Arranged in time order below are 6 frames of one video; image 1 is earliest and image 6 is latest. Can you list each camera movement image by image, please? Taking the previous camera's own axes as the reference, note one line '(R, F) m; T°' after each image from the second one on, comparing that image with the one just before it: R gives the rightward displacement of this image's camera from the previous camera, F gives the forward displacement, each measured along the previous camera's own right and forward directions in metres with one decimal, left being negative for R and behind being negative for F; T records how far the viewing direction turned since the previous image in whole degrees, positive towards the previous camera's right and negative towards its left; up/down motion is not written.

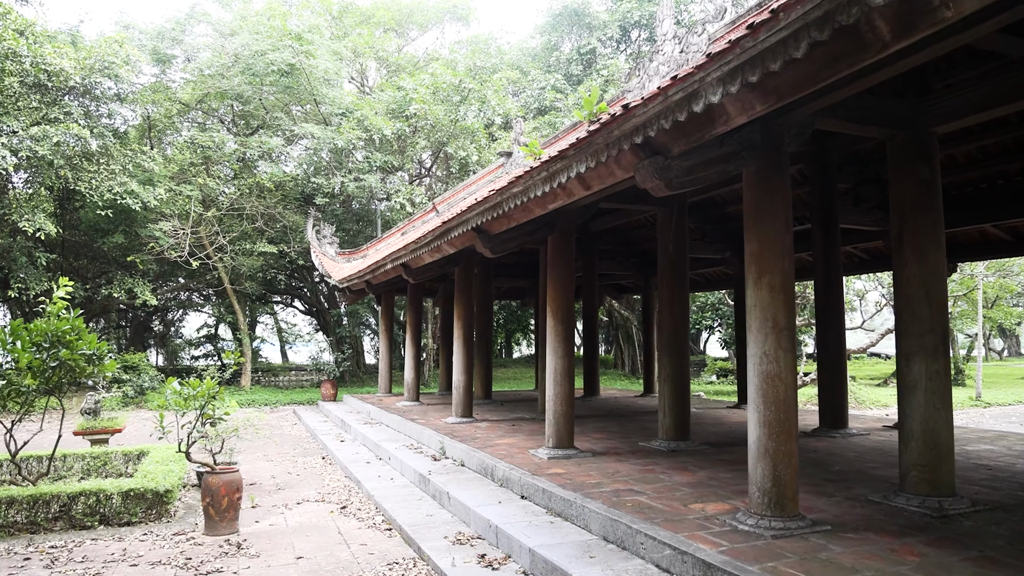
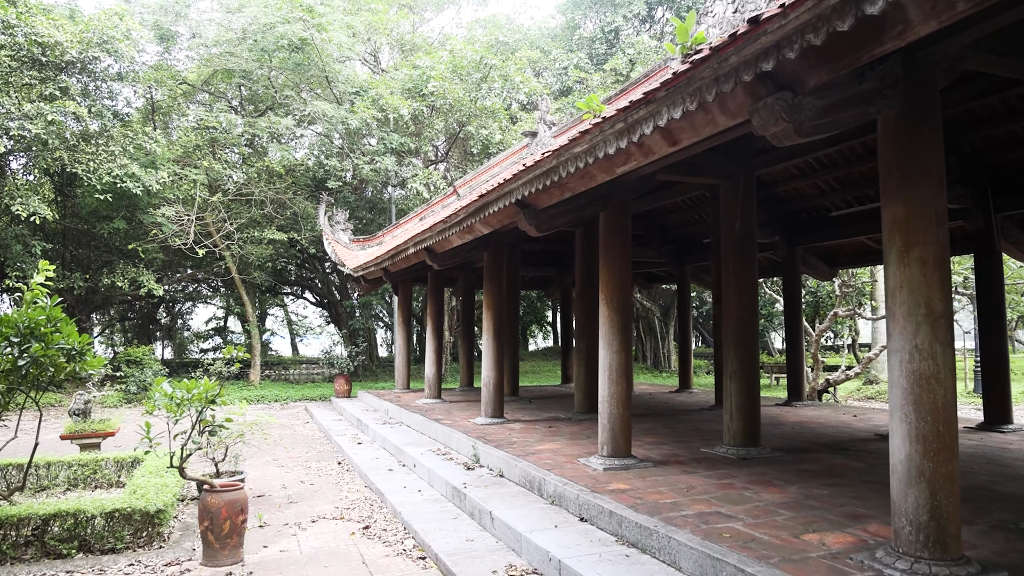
(-0.3, +0.8) m; -1°
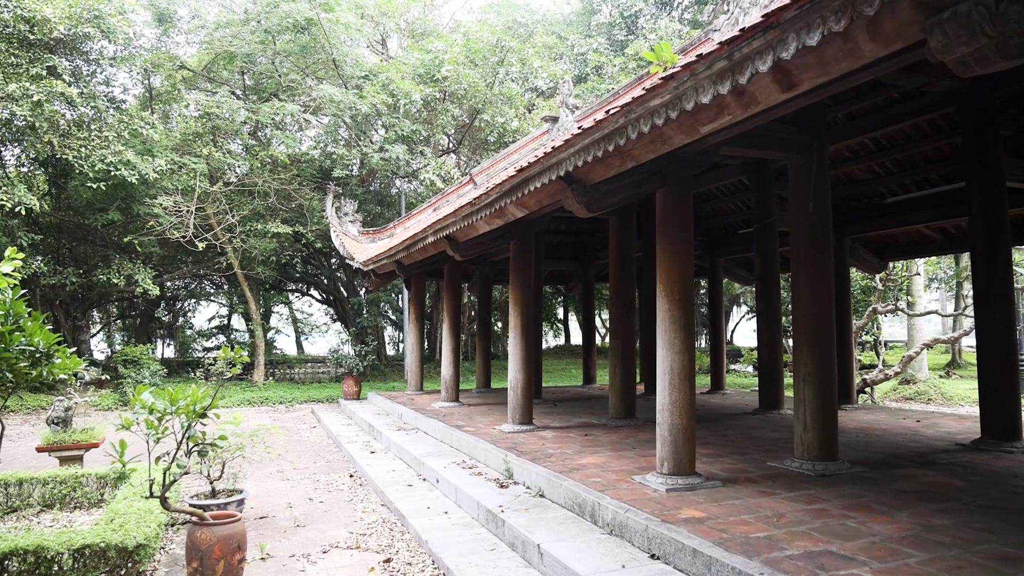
(-0.2, +0.8) m; 0°
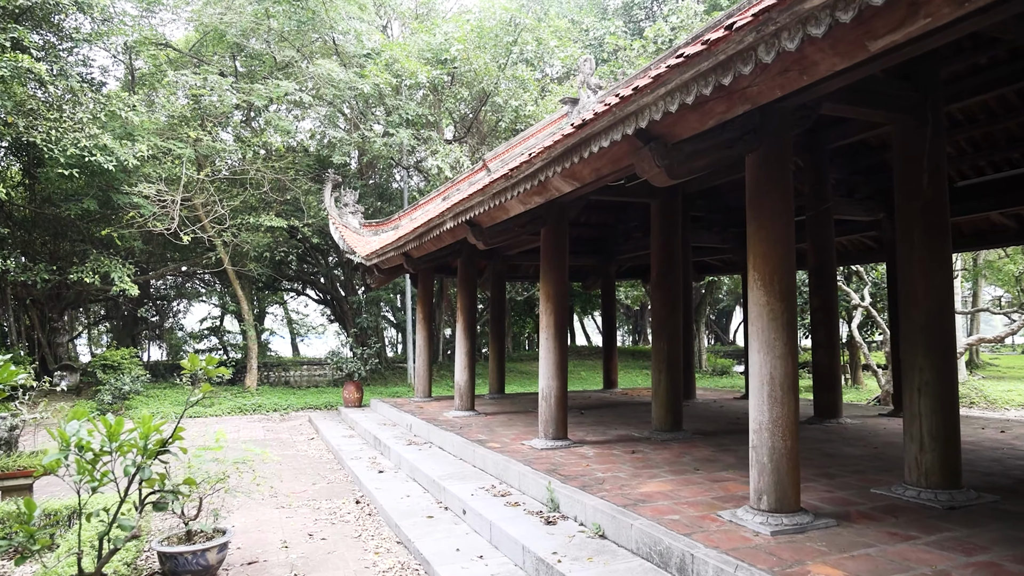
(-0.3, +1.0) m; 0°
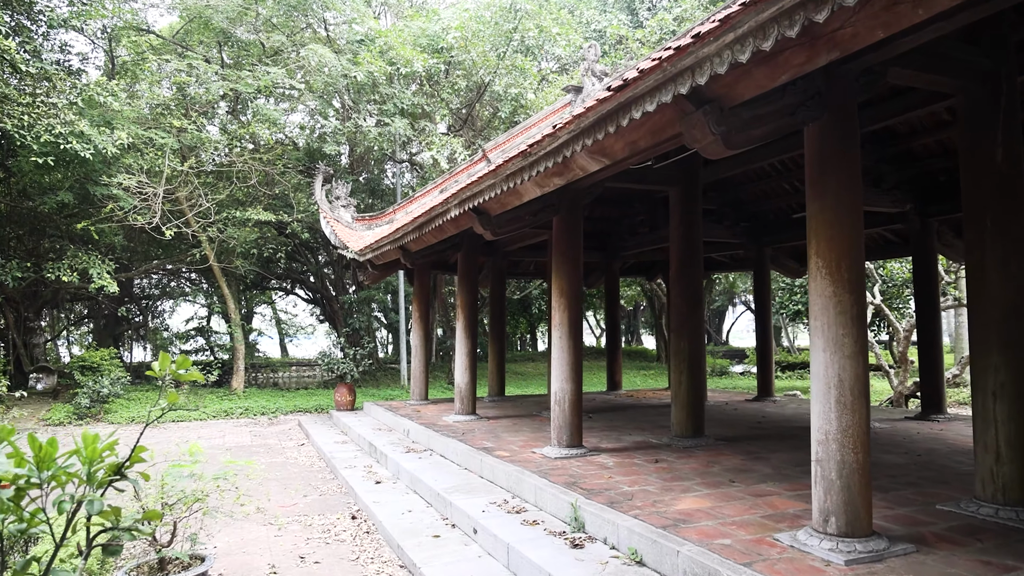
(-0.1, +0.5) m; +1°
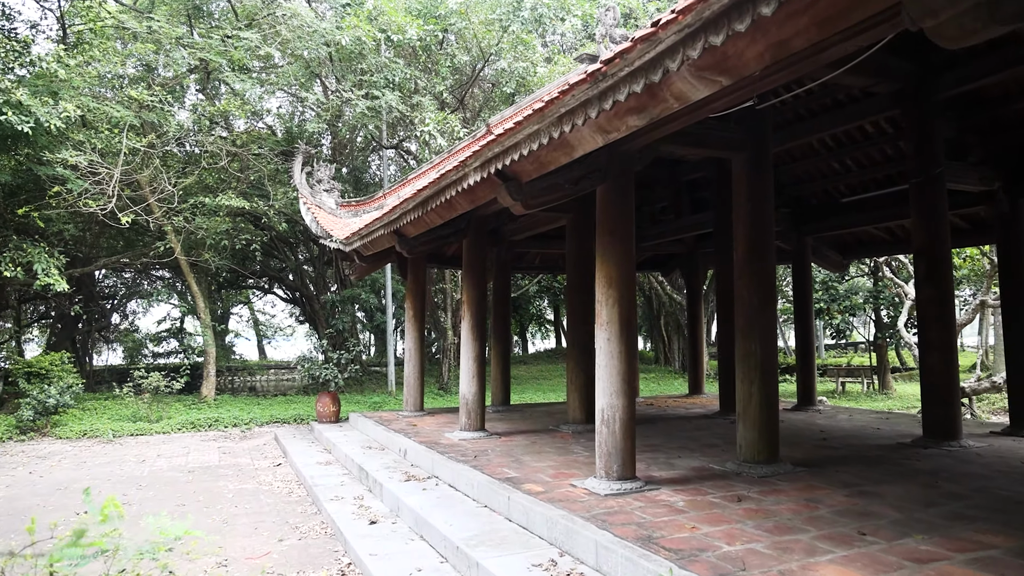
(-0.3, +1.2) m; +1°
